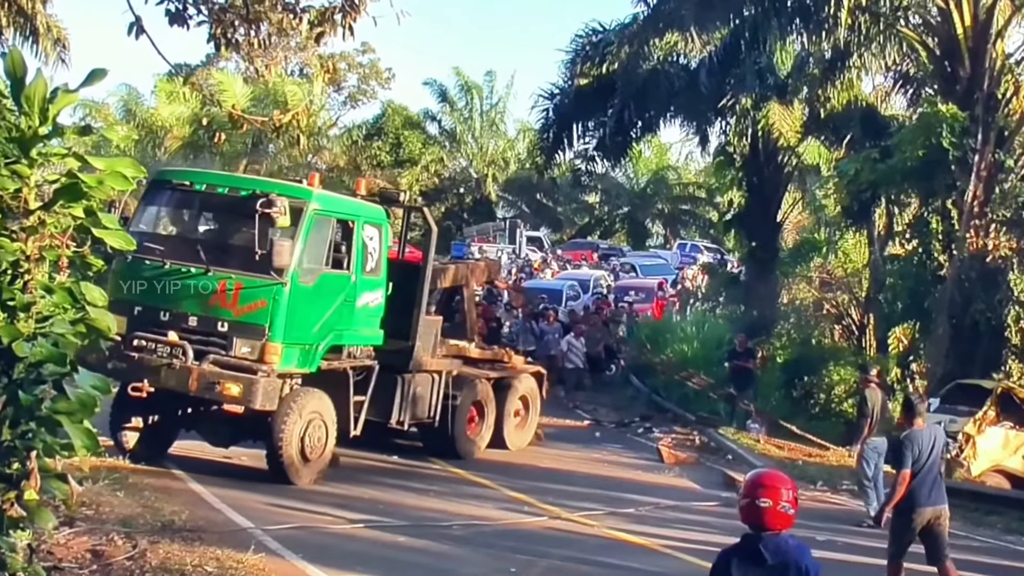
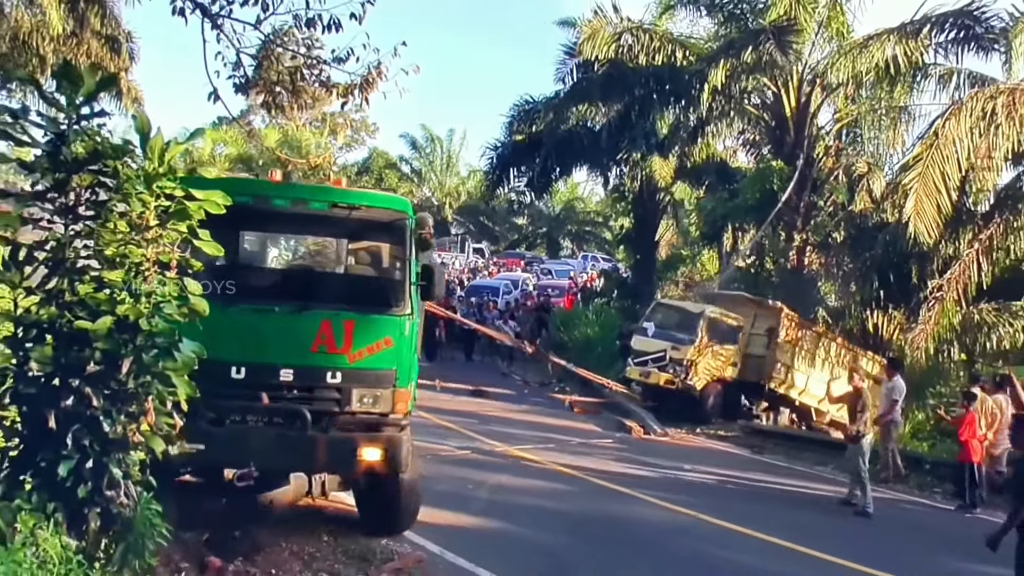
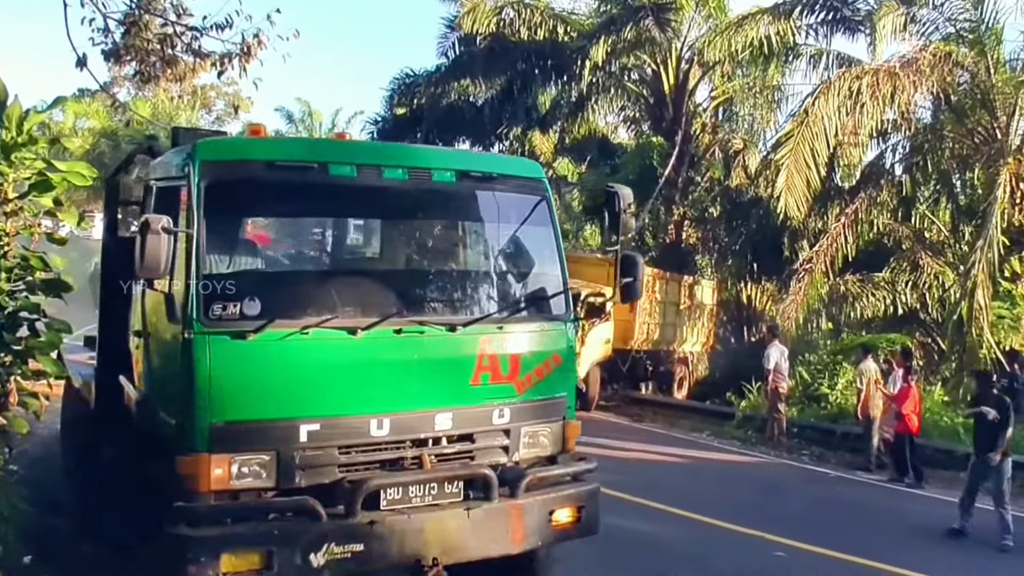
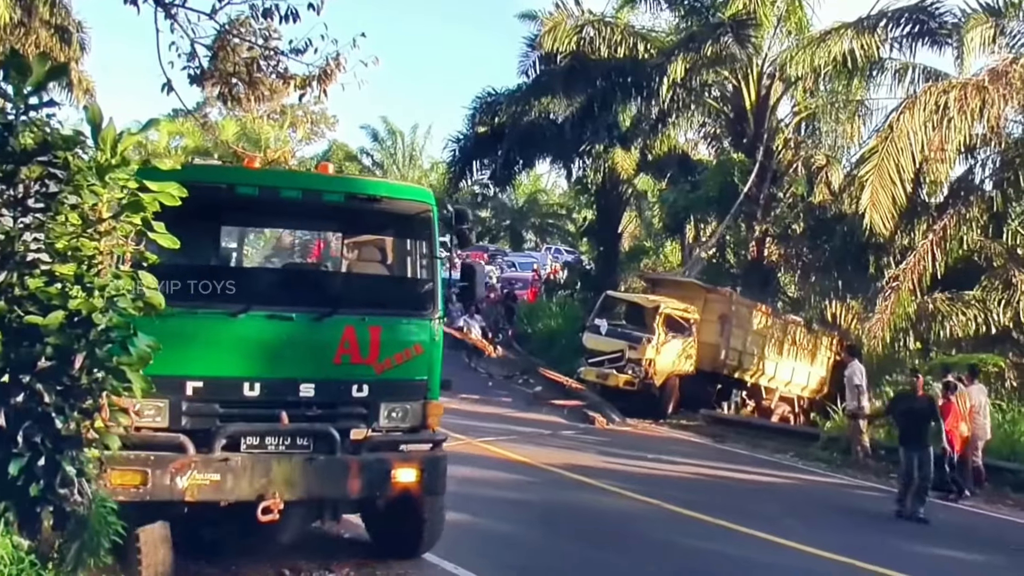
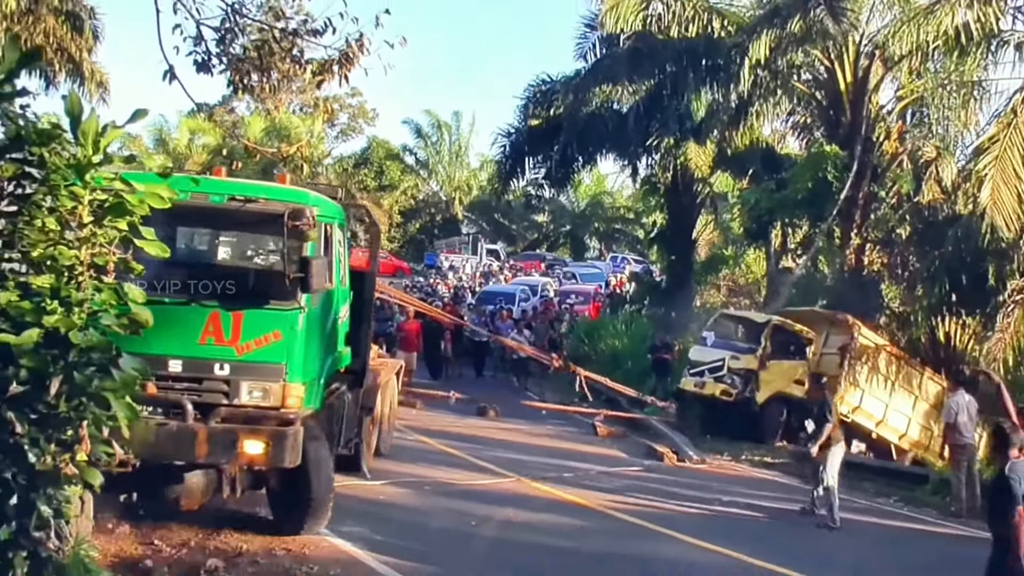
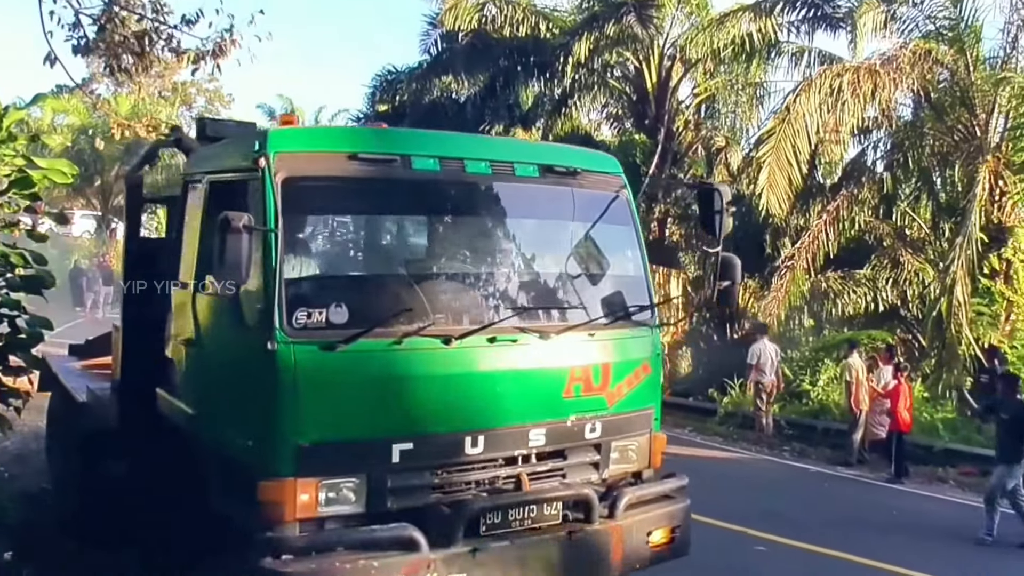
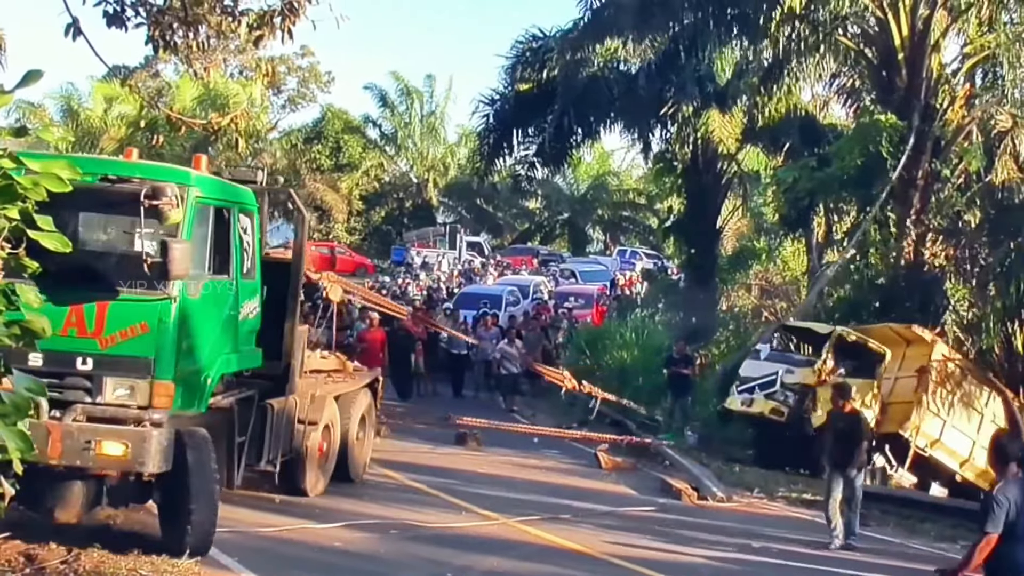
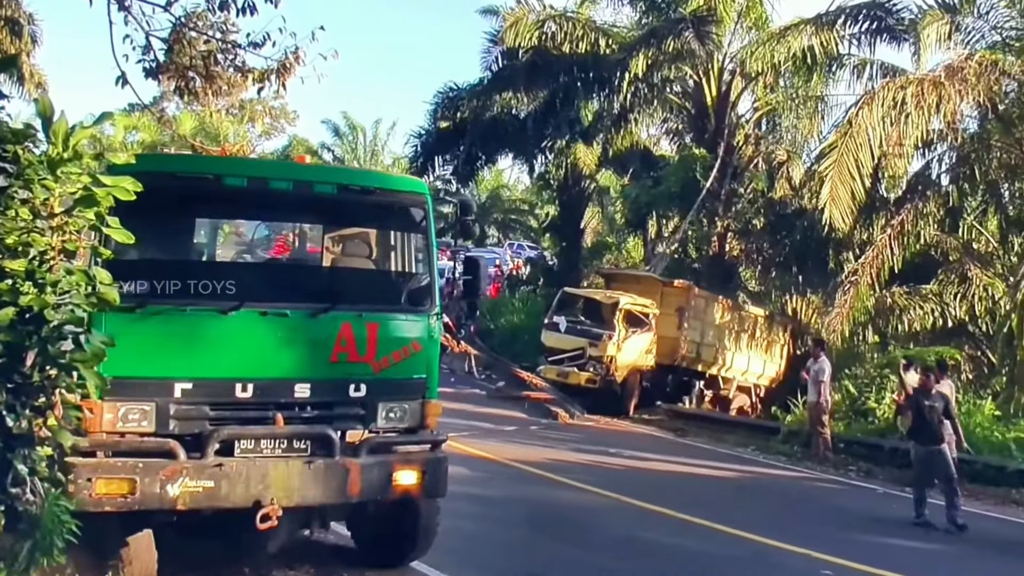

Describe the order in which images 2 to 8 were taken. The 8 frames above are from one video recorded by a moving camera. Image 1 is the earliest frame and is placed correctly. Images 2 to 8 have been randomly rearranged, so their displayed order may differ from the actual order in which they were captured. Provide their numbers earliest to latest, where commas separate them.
7, 5, 2, 4, 8, 3, 6
